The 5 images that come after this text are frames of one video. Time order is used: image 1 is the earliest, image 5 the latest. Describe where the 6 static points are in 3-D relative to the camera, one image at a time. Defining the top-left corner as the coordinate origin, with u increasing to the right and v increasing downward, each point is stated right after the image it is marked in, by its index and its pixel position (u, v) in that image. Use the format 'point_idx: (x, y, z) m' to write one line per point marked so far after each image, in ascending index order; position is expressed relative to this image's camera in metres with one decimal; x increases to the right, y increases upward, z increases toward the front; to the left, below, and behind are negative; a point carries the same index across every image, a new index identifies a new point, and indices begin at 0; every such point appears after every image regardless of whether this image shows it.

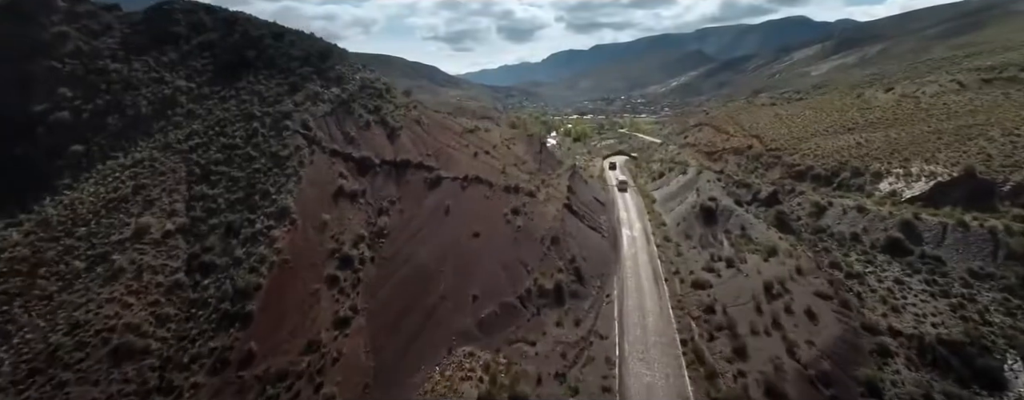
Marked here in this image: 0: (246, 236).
0: (-10.3, -1.3, +16.3) m
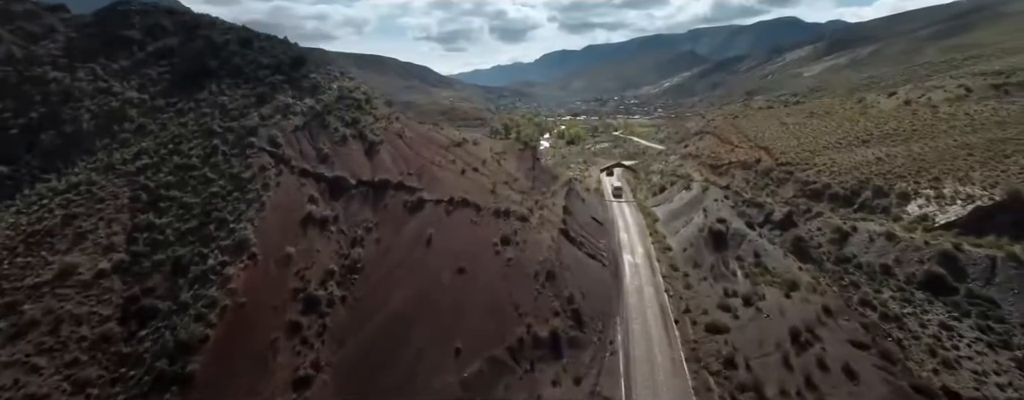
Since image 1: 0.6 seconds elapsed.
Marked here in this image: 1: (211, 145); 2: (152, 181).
0: (-10.7, -2.5, +14.0) m
1: (-13.7, +2.6, +19.0) m
2: (-14.8, +0.8, +17.2) m
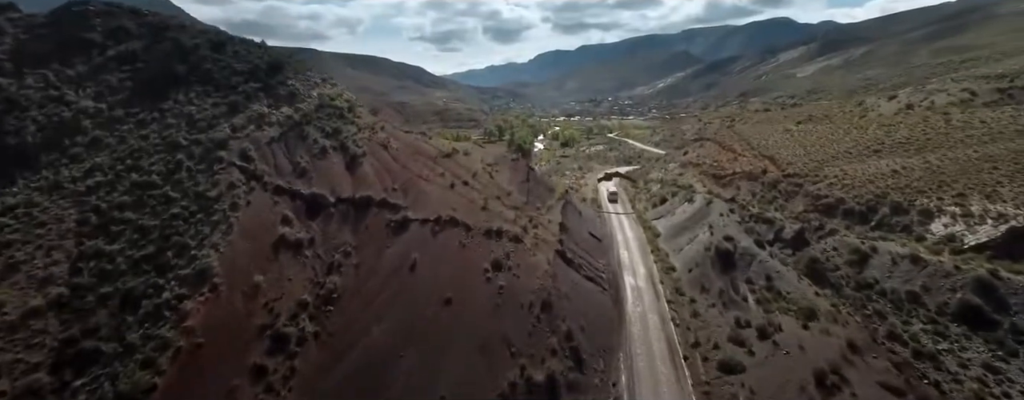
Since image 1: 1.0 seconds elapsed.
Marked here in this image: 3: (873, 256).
0: (-10.9, -3.3, +12.4) m
1: (-14.0, +1.7, +17.4) m
2: (-15.1, -0.1, +15.5) m
3: (+15.3, -2.2, +18.1) m
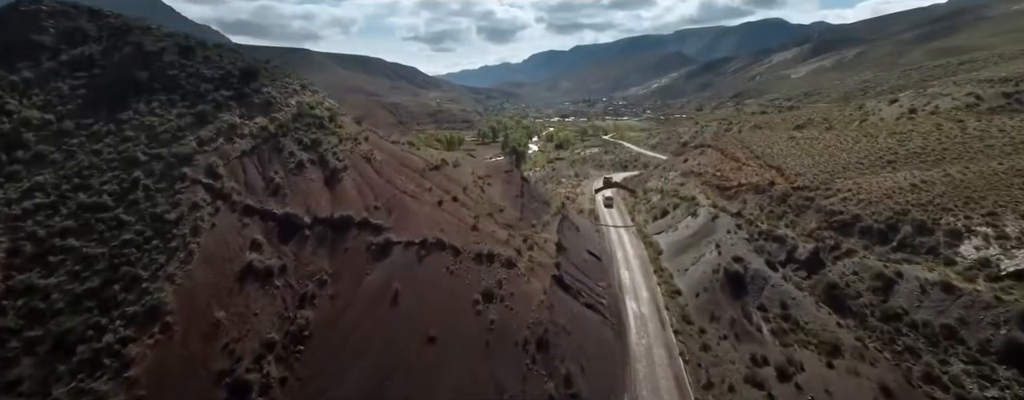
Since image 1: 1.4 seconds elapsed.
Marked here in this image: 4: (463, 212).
0: (-11.1, -4.2, +10.8) m
1: (-14.3, +0.9, +15.7) m
2: (-15.3, -0.9, +13.8) m
3: (+15.0, -3.0, +16.8) m
4: (-2.3, -0.5, +19.4) m
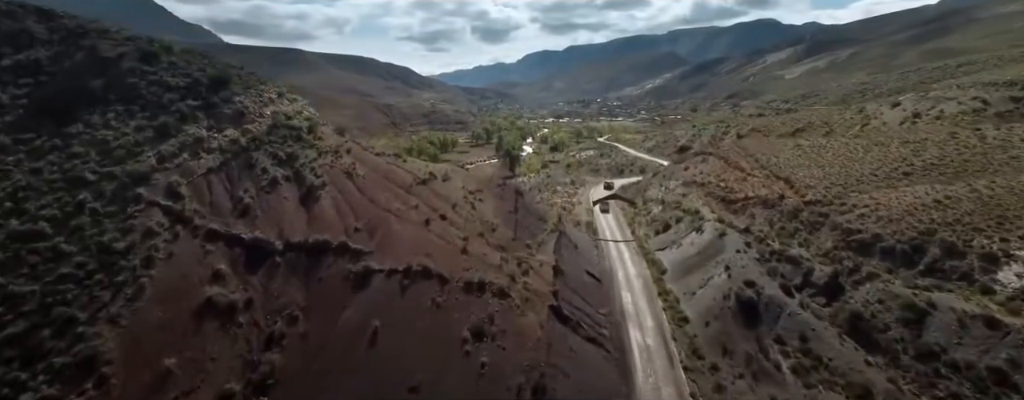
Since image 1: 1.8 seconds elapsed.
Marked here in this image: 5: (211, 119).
0: (-11.3, -5.0, +9.1) m
1: (-14.6, 0.0, +14.0) m
2: (-15.5, -1.8, +12.1) m
3: (+14.8, -3.7, +15.5) m
4: (-2.6, -1.3, +17.8) m
5: (-13.2, +3.5, +18.2) m
